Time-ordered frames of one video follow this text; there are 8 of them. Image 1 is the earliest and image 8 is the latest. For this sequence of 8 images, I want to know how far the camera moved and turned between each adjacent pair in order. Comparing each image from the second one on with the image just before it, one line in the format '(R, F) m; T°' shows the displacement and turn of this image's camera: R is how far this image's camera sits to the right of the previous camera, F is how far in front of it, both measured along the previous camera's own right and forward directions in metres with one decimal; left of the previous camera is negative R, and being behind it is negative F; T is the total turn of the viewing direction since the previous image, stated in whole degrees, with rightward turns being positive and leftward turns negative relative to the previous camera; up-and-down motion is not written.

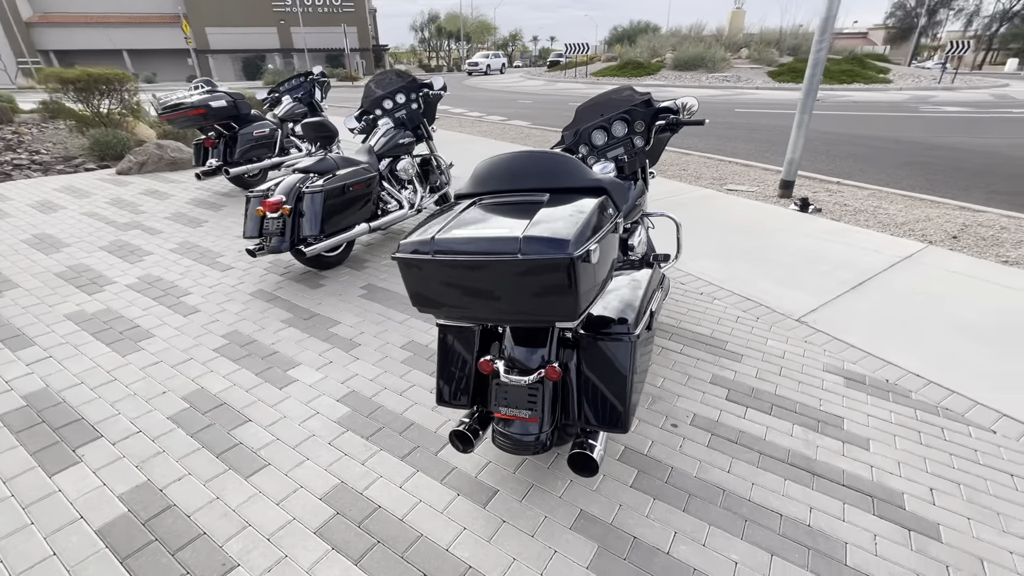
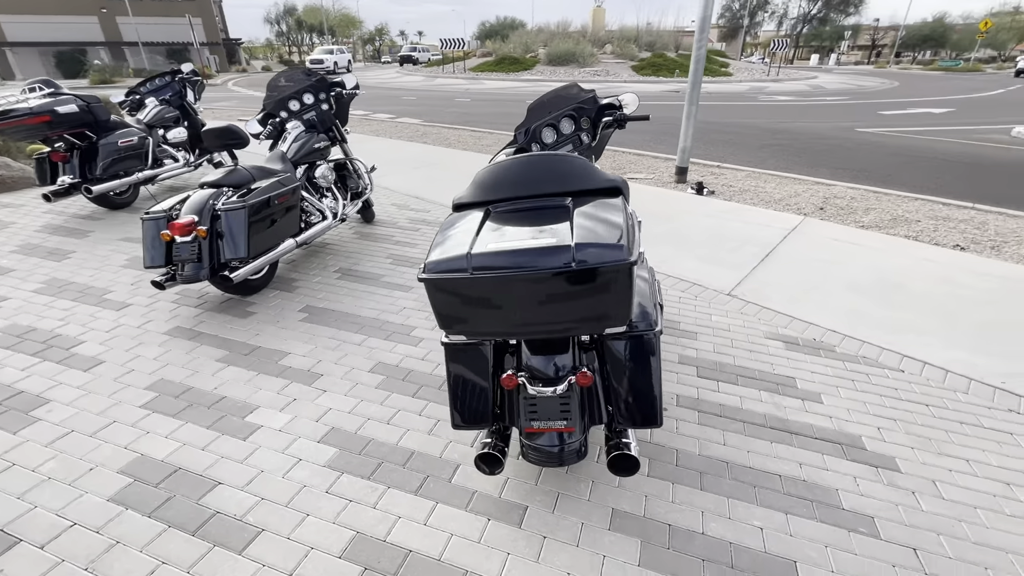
(-0.5, +0.1) m; +13°
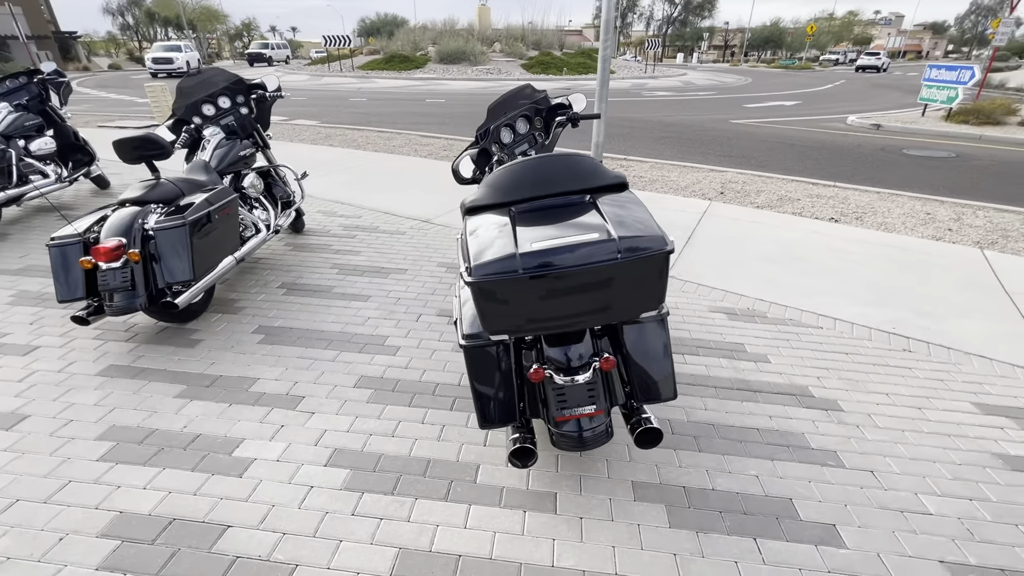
(-0.5, 0.0) m; +11°
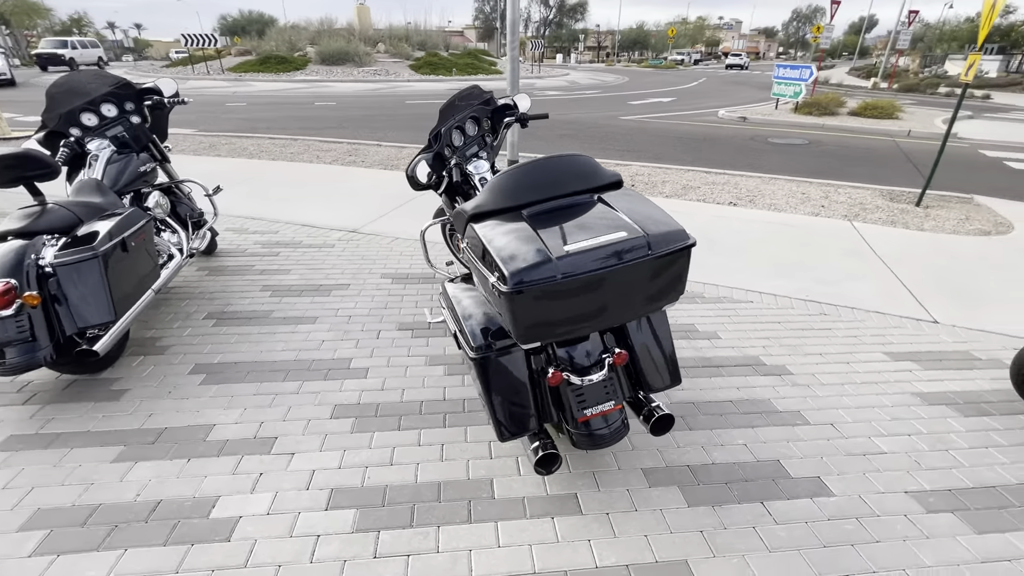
(-0.4, +0.1) m; +11°
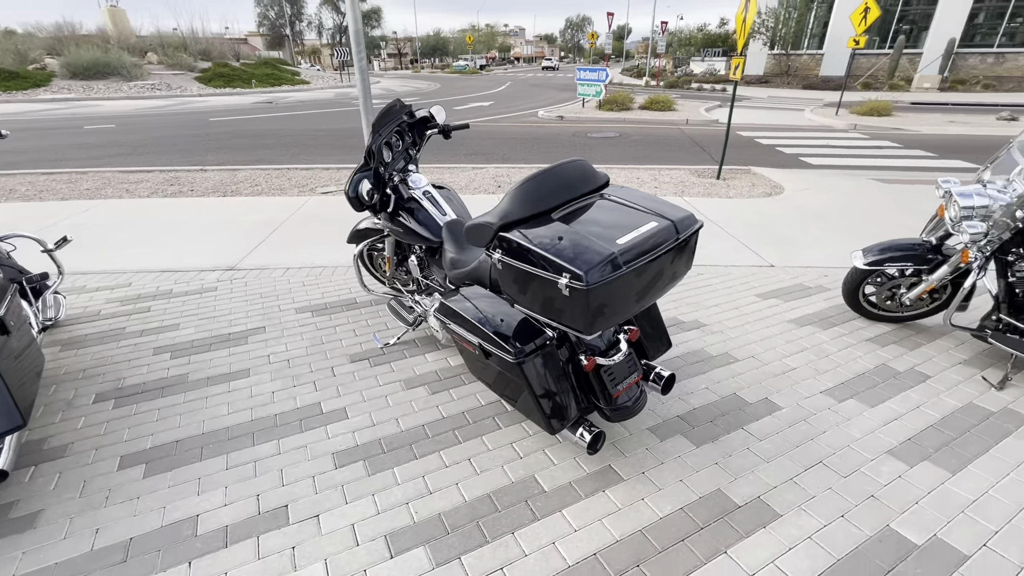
(-0.8, 0.0) m; +19°
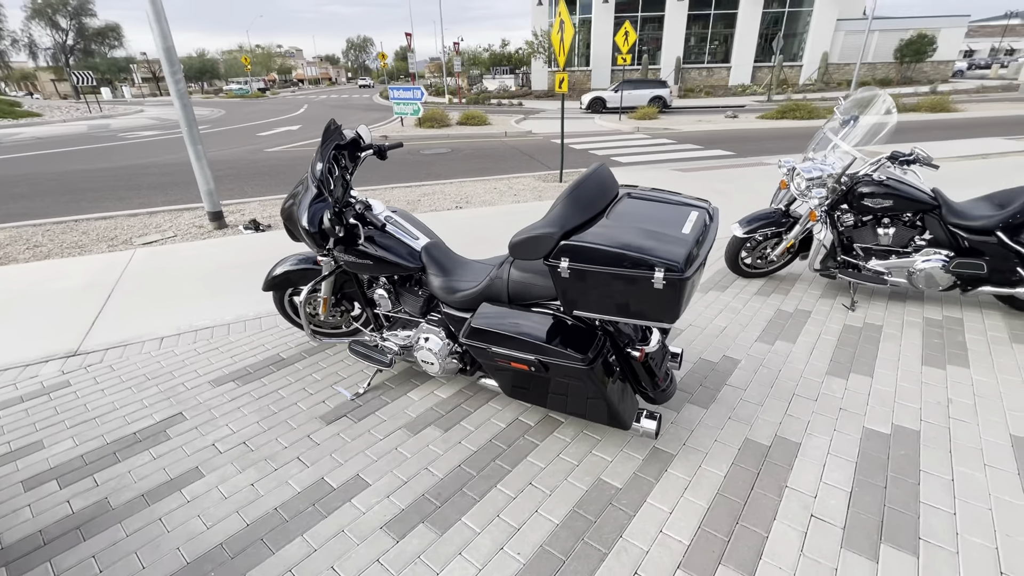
(-0.9, +0.2) m; +21°
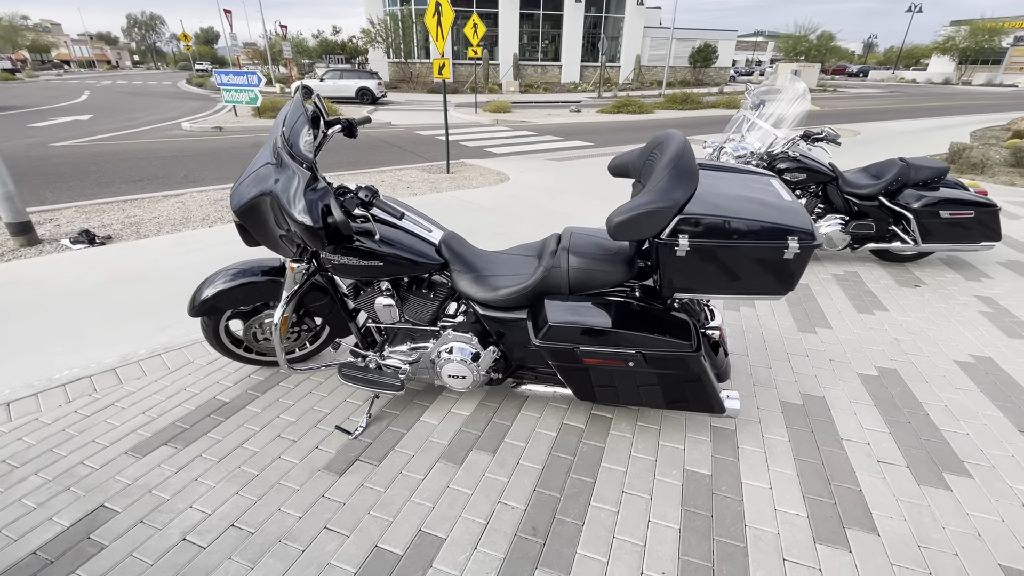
(-0.9, +0.5) m; +18°
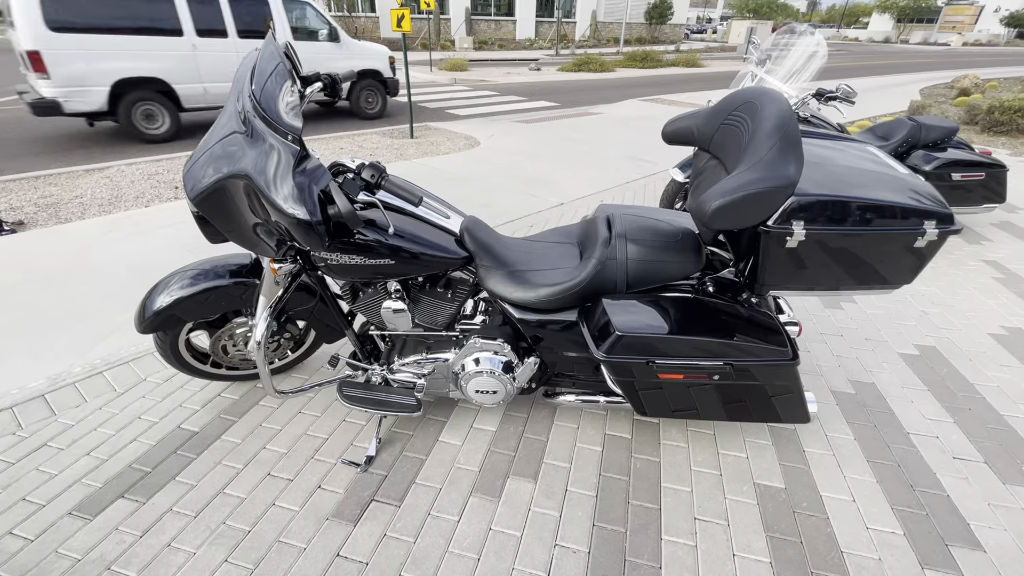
(-0.3, +0.4) m; +5°
